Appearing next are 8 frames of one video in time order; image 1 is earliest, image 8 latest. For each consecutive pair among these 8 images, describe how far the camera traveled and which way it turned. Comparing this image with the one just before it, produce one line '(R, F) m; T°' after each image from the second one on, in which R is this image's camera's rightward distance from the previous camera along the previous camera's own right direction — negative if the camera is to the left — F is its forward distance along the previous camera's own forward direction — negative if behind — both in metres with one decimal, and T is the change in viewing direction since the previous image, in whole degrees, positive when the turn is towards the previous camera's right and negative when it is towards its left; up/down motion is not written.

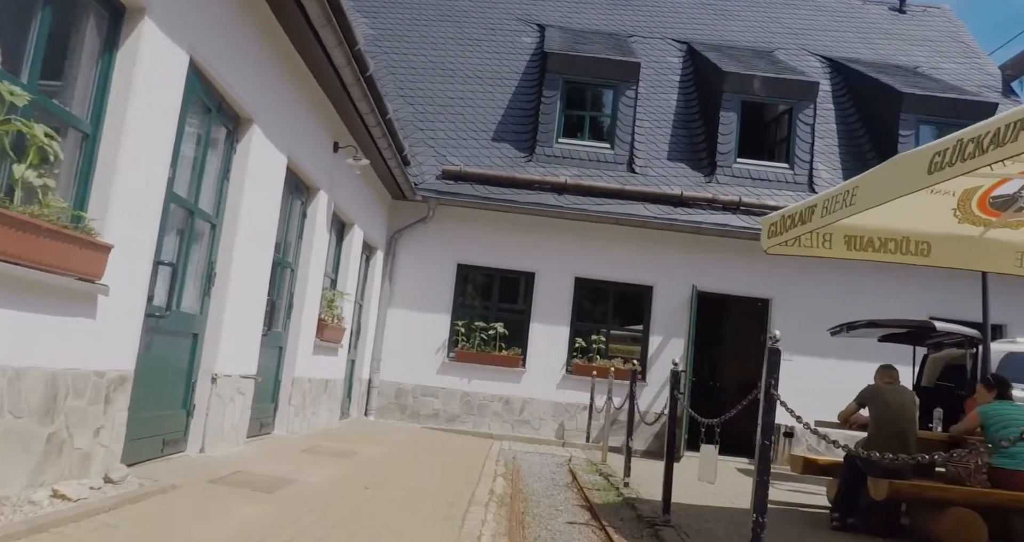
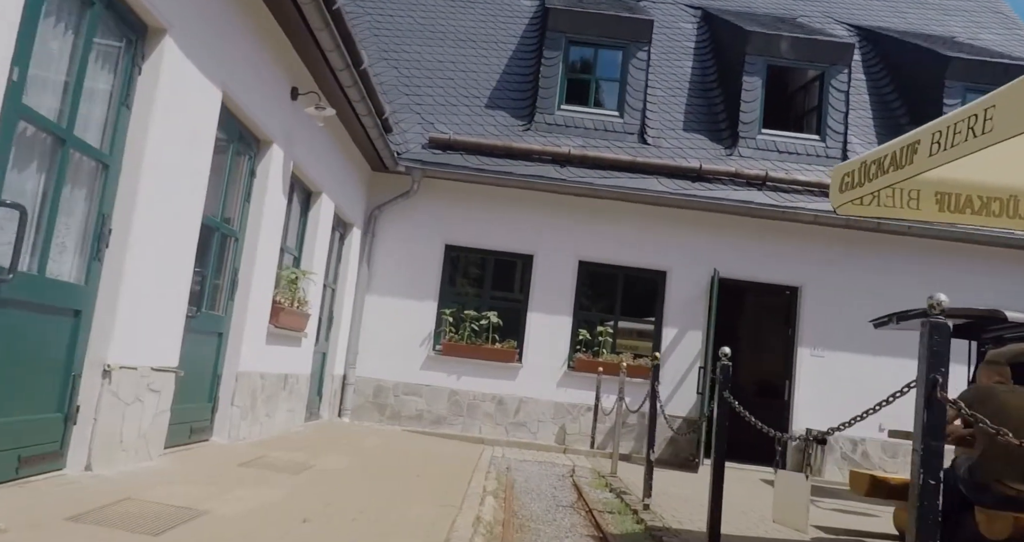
(0.0, +1.3) m; 0°
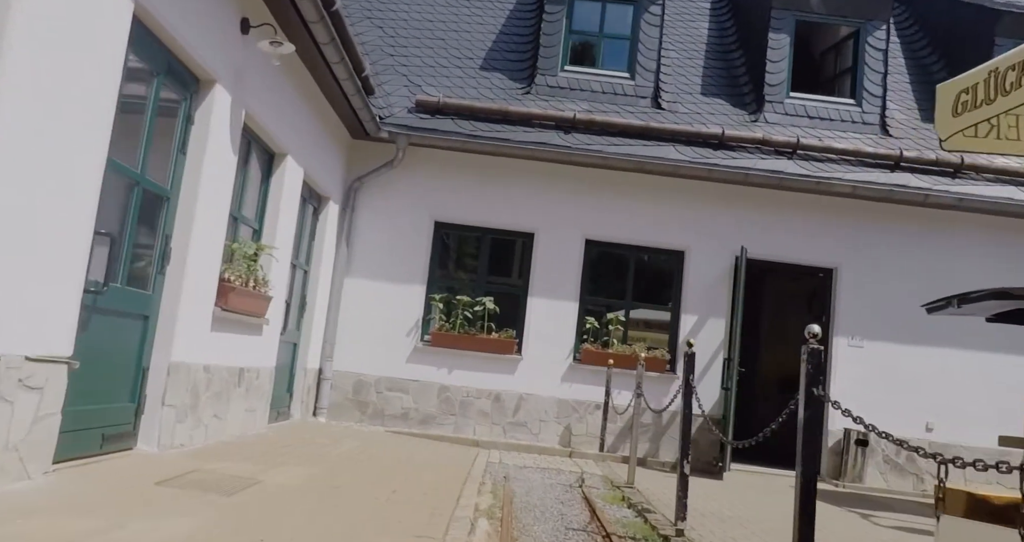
(0.0, +1.1) m; 0°
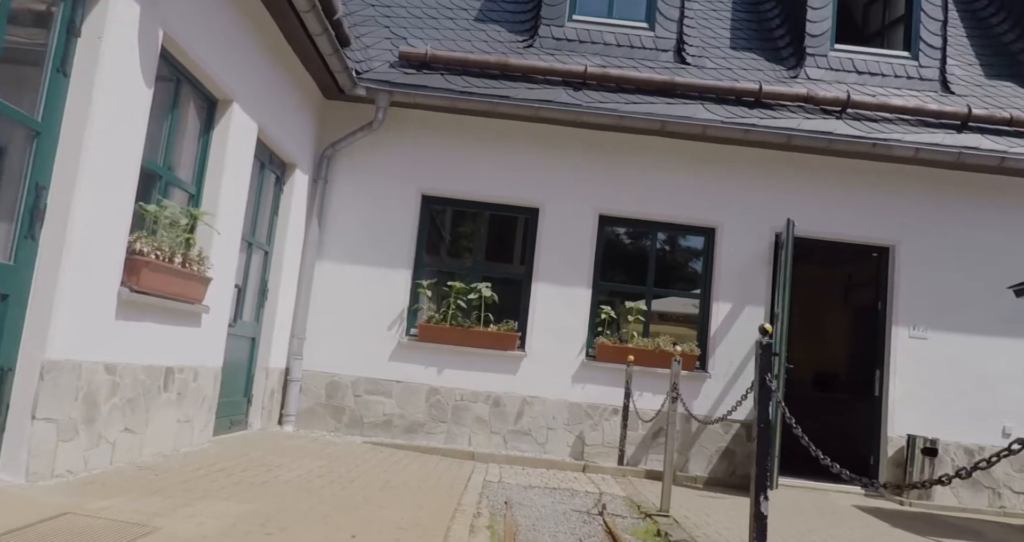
(0.0, +1.3) m; 0°
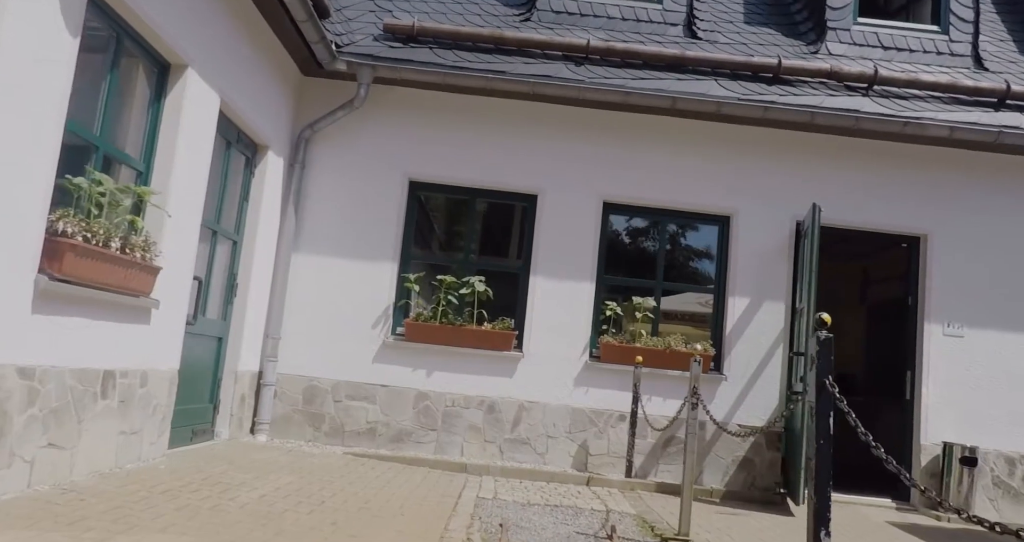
(0.0, +0.7) m; 0°
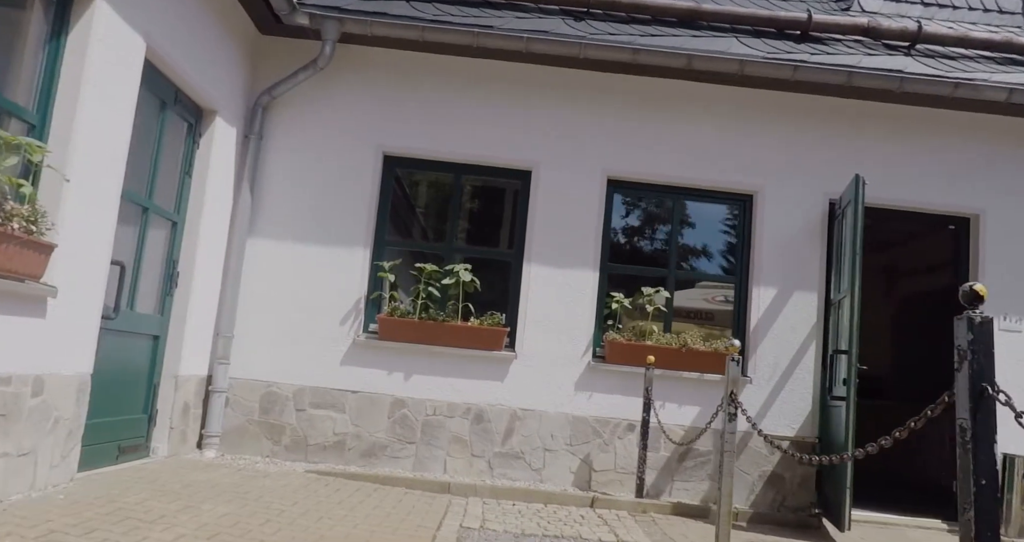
(0.0, +0.9) m; 0°
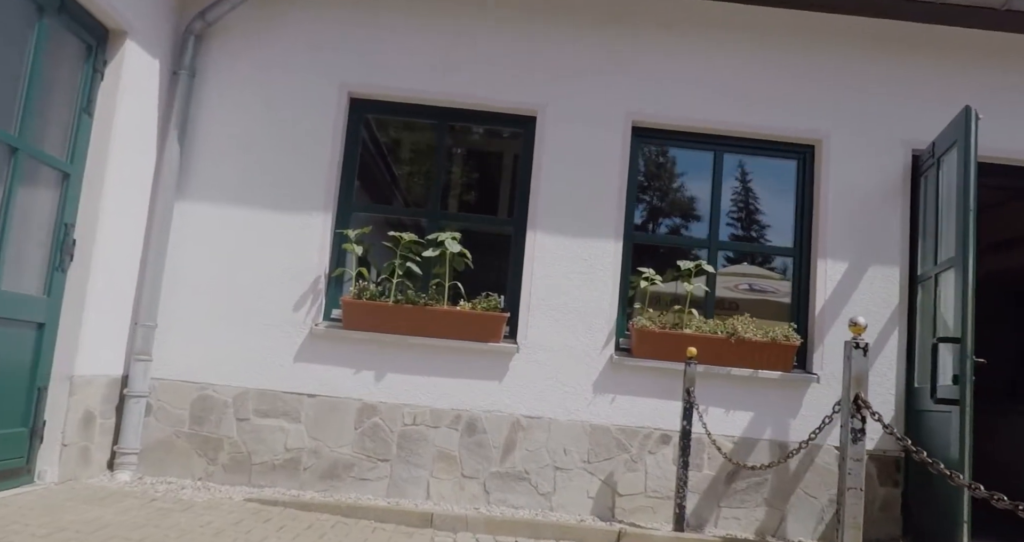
(0.0, +1.2) m; 0°
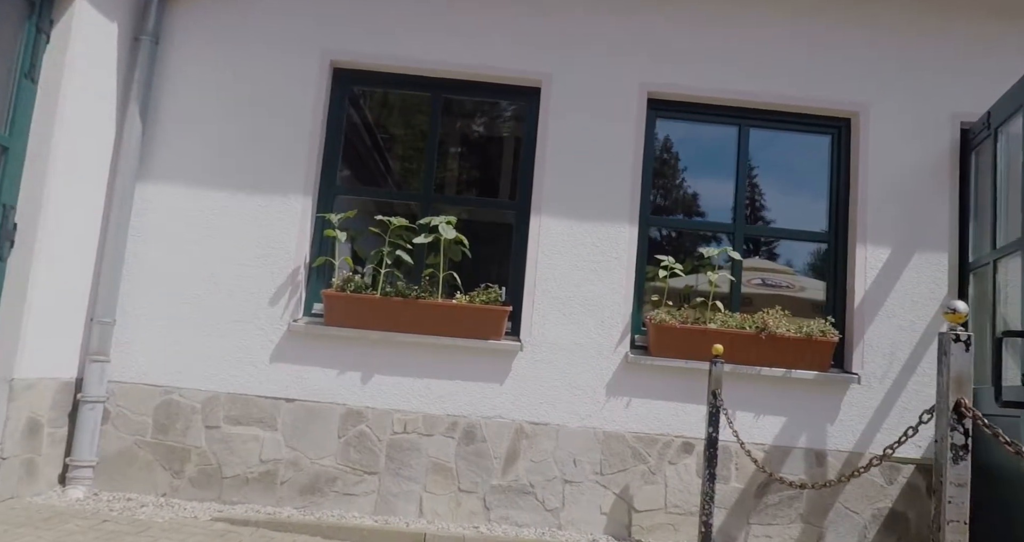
(0.0, +0.5) m; 0°
